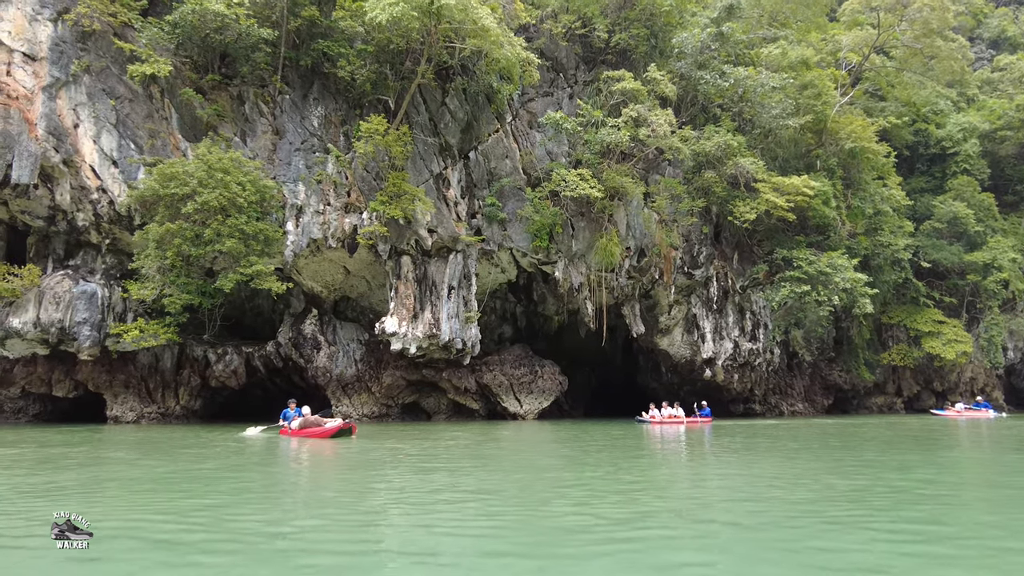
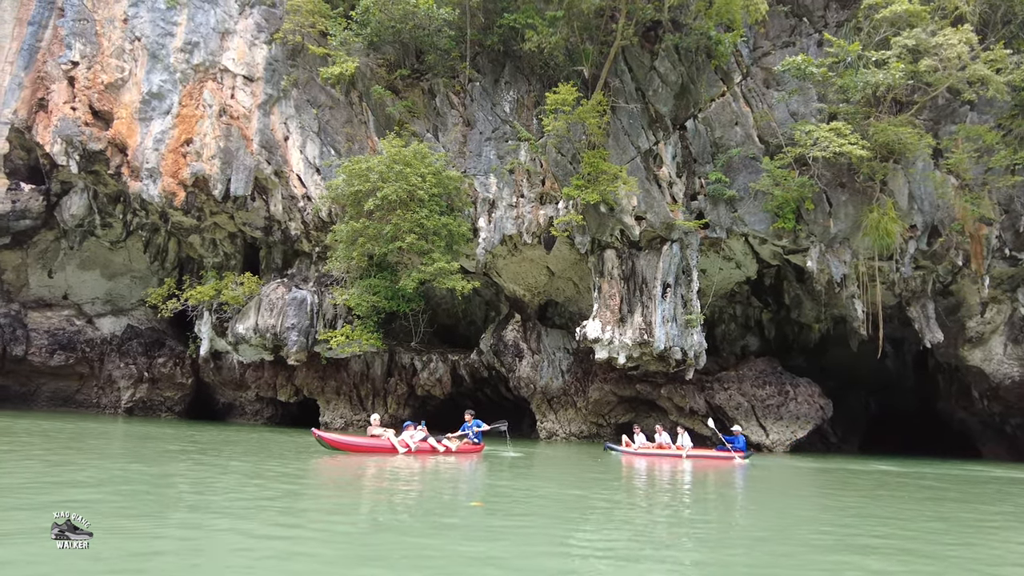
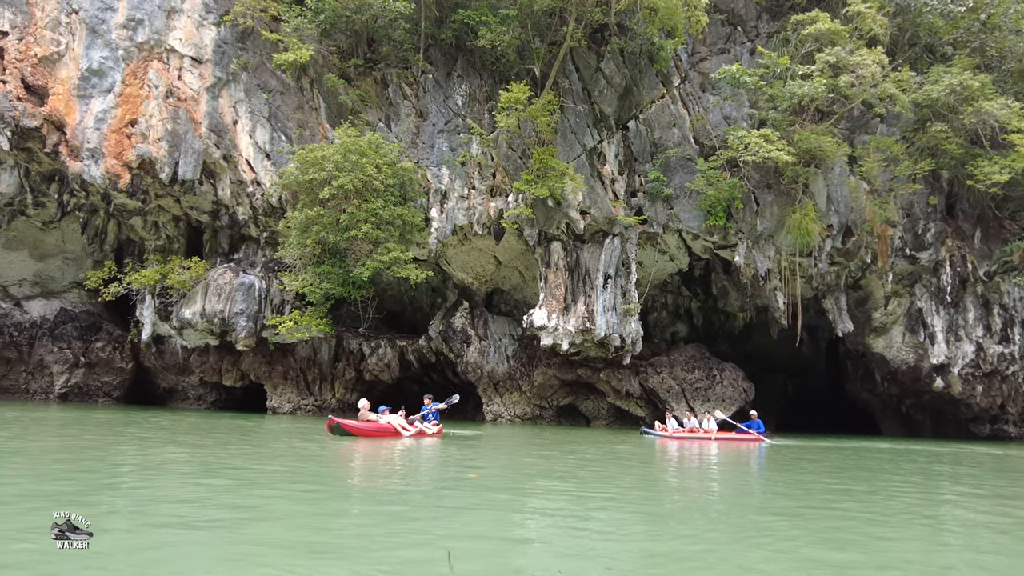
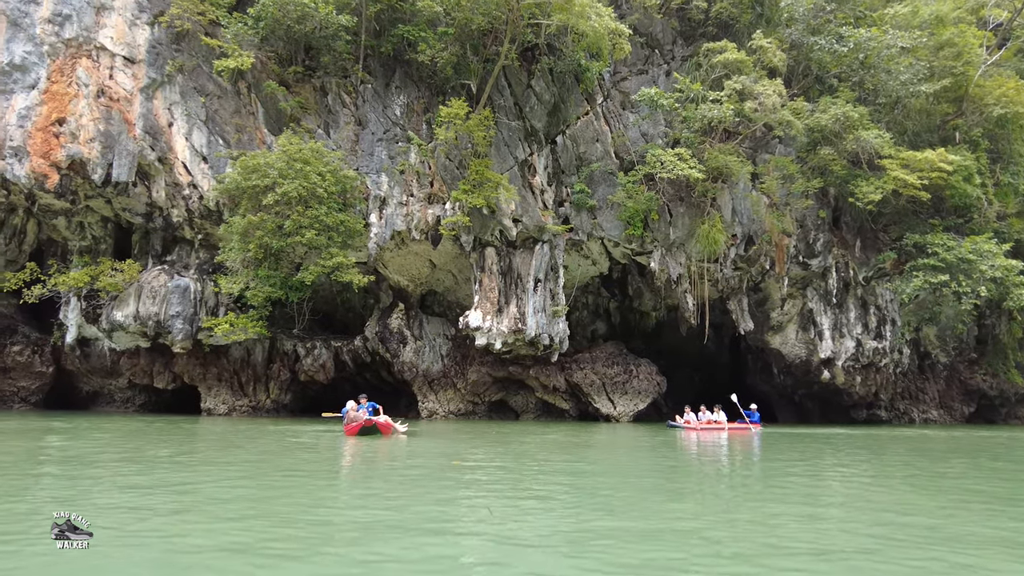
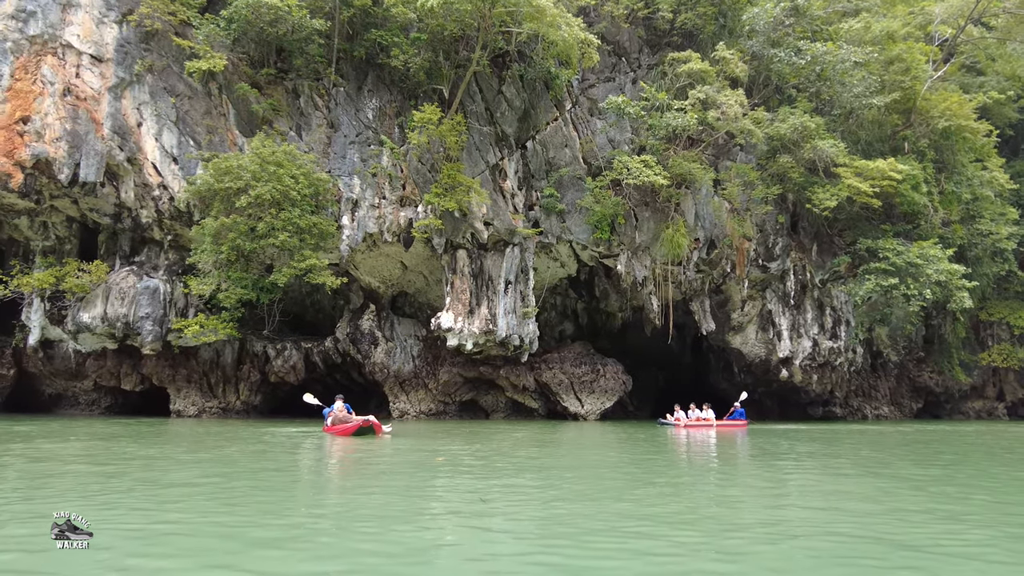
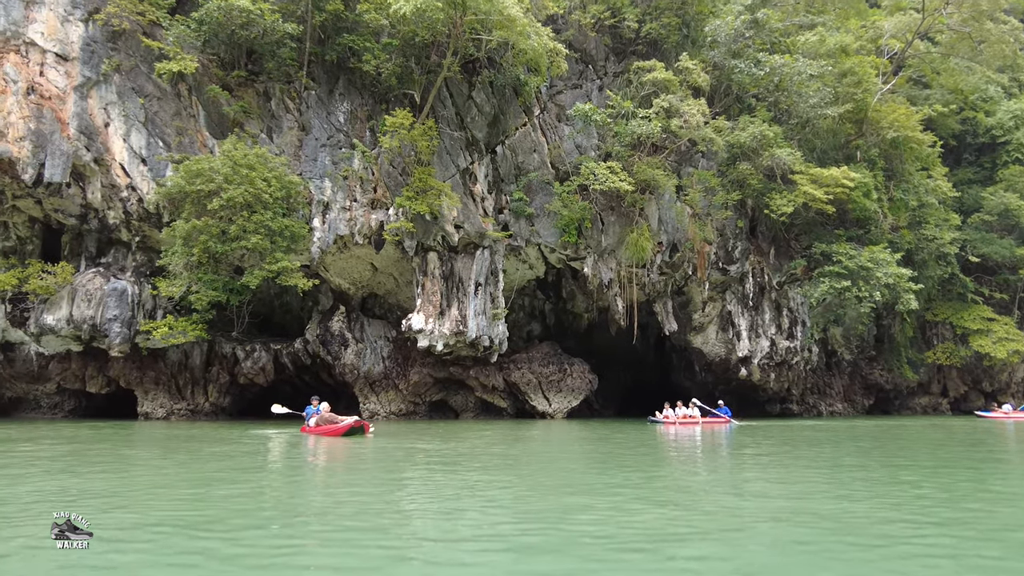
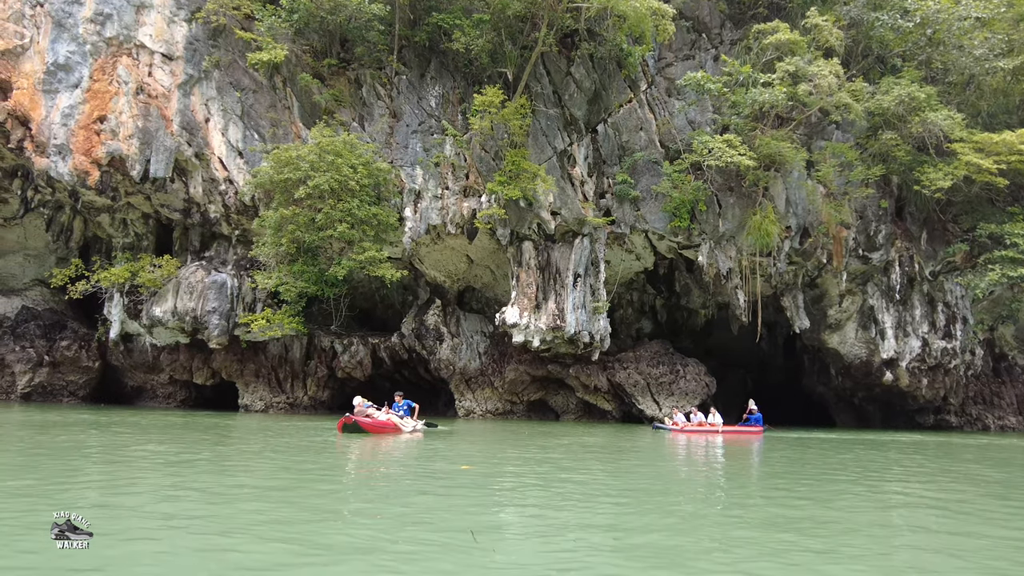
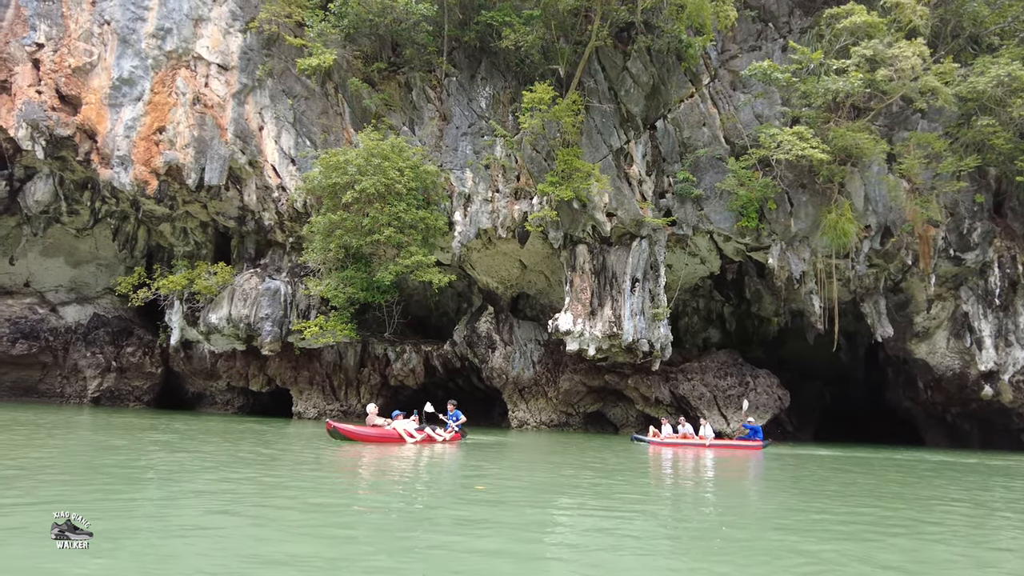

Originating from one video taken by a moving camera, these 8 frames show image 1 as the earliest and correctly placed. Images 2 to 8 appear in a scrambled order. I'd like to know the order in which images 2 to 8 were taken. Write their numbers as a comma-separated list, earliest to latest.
6, 5, 4, 7, 3, 8, 2
